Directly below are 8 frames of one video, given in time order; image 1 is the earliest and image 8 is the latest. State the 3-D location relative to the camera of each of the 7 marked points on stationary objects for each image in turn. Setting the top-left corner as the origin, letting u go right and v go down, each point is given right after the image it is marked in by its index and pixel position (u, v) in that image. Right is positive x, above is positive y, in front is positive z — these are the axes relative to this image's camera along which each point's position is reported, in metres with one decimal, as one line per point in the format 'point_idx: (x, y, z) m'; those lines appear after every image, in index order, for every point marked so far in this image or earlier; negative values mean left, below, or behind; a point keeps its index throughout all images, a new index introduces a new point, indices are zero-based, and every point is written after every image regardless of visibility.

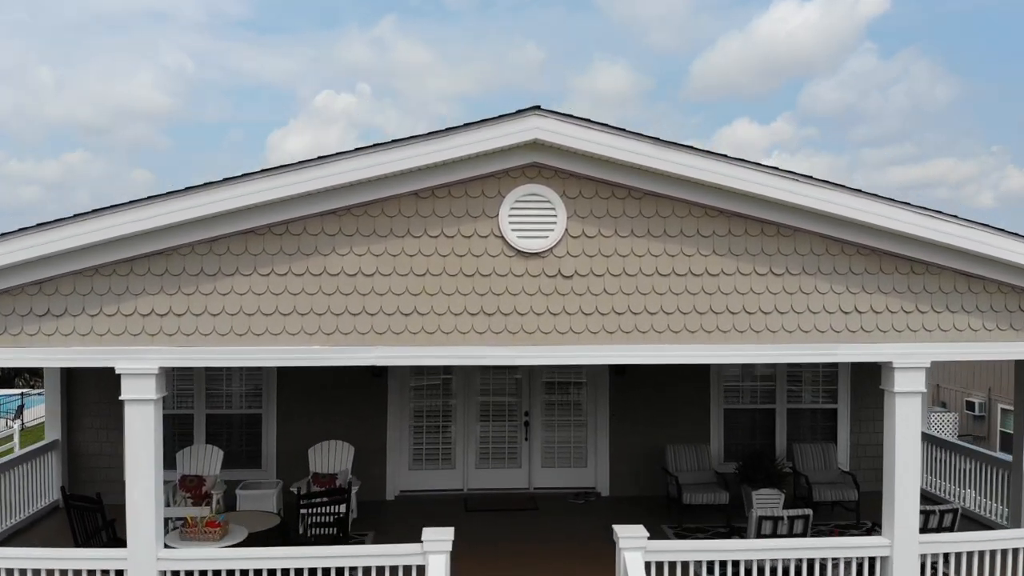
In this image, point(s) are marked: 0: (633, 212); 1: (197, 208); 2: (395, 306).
0: (+1.1, +0.6, +5.6) m
1: (-2.5, +0.6, +5.2) m
2: (-1.0, -0.2, +5.5) m
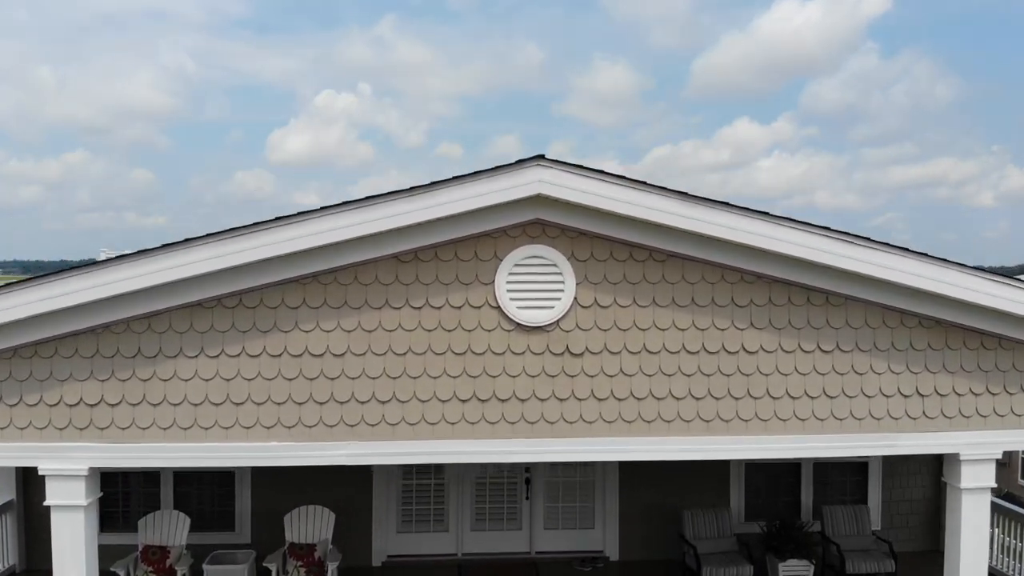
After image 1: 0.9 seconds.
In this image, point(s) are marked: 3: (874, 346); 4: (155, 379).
0: (+1.0, +0.1, +4.7) m
1: (-2.5, +0.1, +4.3) m
2: (-1.0, -0.7, +4.6) m
3: (+2.7, -0.4, +4.8) m
4: (-2.5, -0.6, +4.6) m
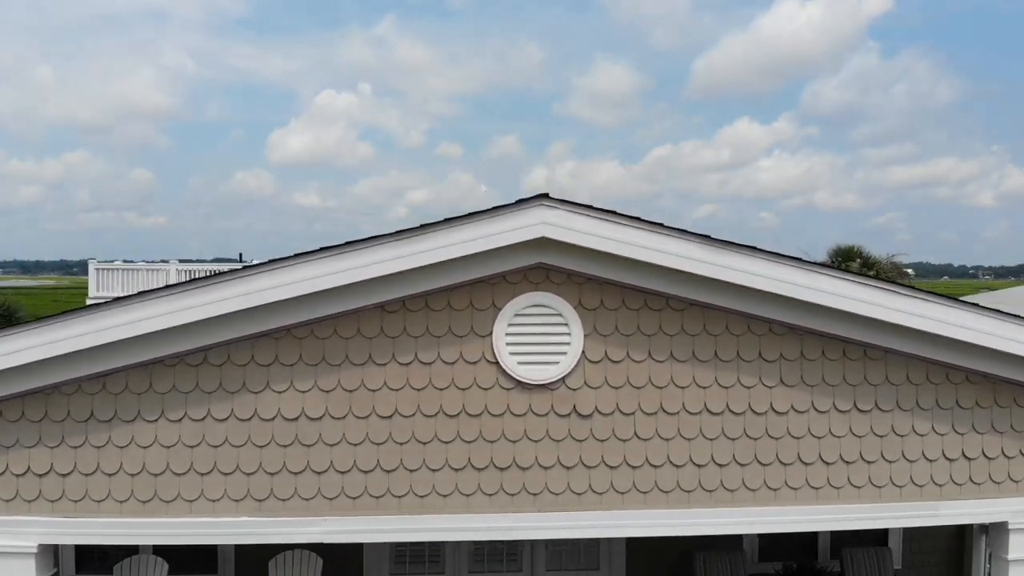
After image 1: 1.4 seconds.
0: (+1.0, -0.3, +4.2) m
1: (-2.5, -0.3, +3.9) m
2: (-1.0, -1.1, +4.1) m
3: (+2.7, -0.8, +4.3) m
4: (-2.5, -1.0, +4.1) m
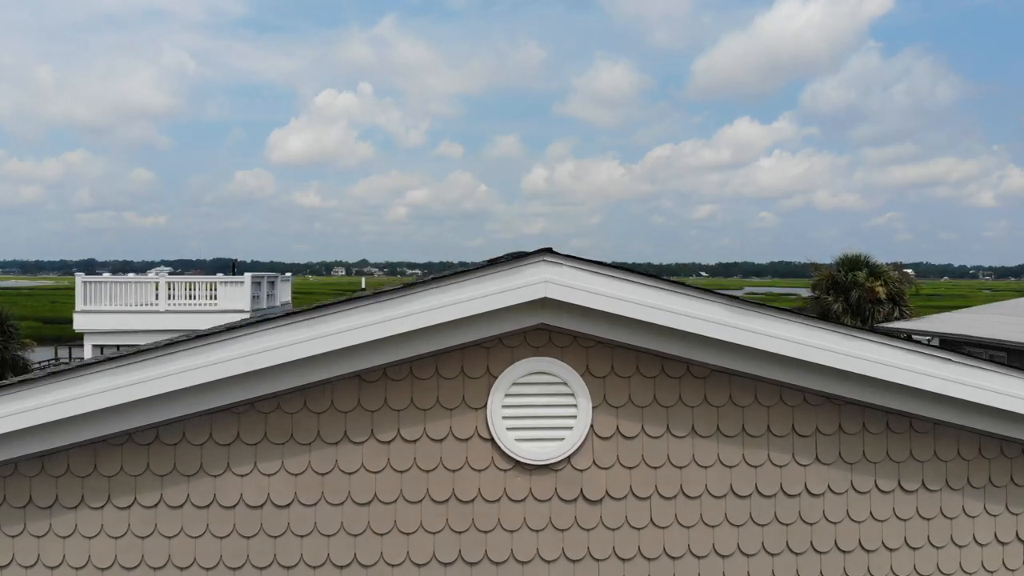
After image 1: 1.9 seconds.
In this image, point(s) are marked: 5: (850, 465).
0: (+1.0, -0.6, +3.7) m
1: (-2.5, -0.7, +3.3) m
2: (-1.0, -1.4, +3.6) m
3: (+2.6, -1.1, +3.8) m
4: (-2.5, -1.3, +3.5) m
5: (+1.9, -1.0, +3.7) m
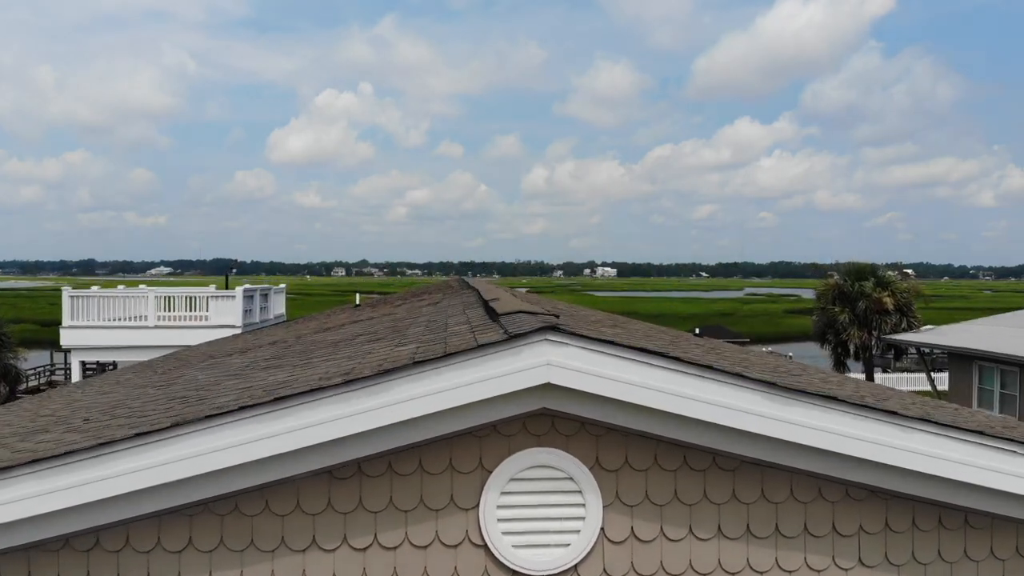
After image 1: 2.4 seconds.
0: (+1.0, -1.0, +3.2) m
1: (-2.5, -1.0, +2.8) m
2: (-1.0, -1.8, +3.0) m
3: (+2.6, -1.5, +3.3) m
4: (-2.5, -1.7, +3.0) m
5: (+1.9, -1.4, +3.2) m
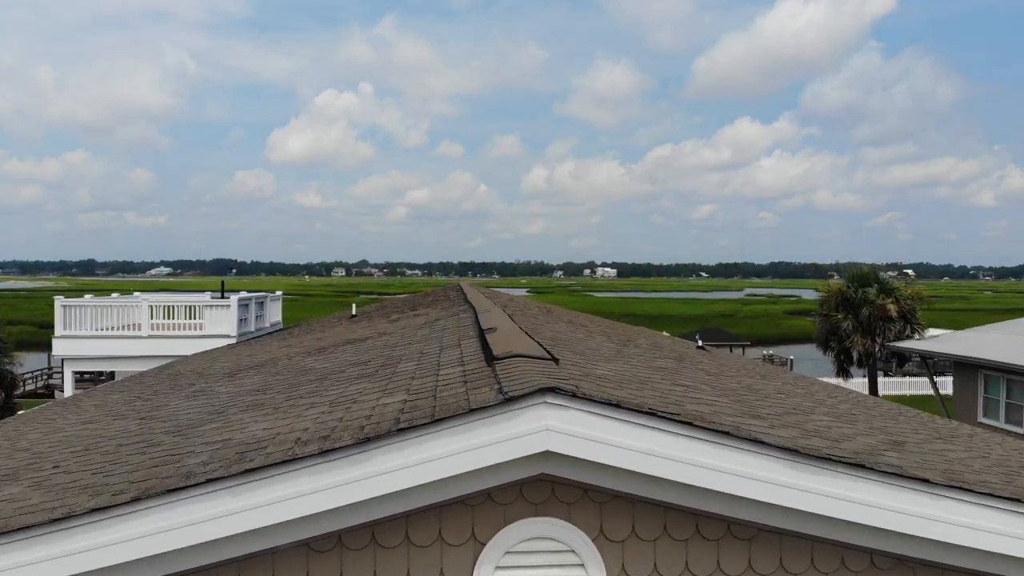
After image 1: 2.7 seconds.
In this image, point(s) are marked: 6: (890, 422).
0: (+1.0, -1.3, +2.9) m
1: (-2.6, -1.3, +2.5) m
2: (-1.0, -2.1, +2.8) m
3: (+2.6, -1.8, +3.0) m
4: (-2.5, -2.0, +2.7) m
5: (+1.9, -1.6, +2.9) m
6: (+3.5, -1.3, +6.1) m
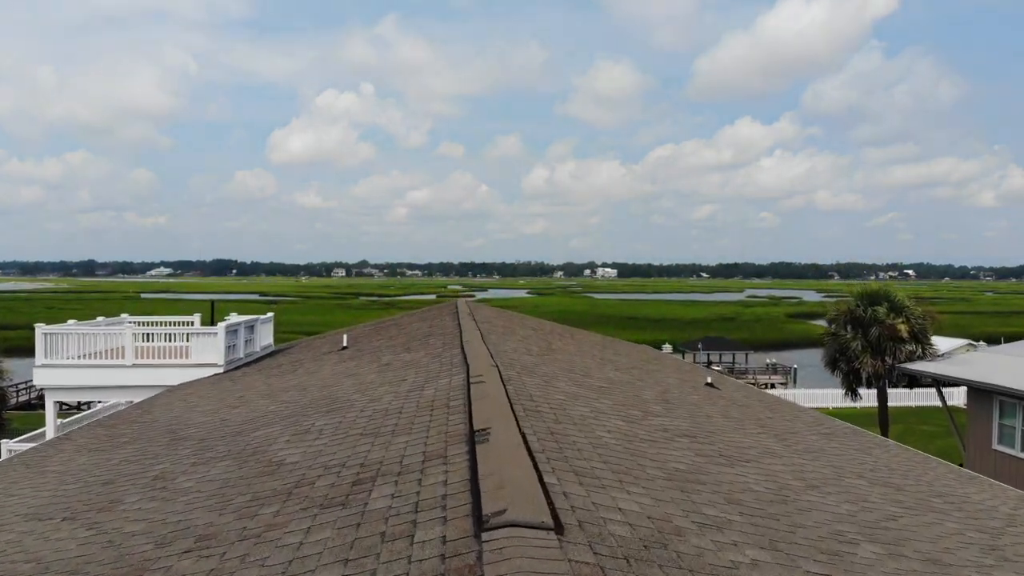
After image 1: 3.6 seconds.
0: (+1.0, -2.0, +2.2) m
1: (-2.6, -2.0, +1.8) m
2: (-1.1, -2.7, +2.1) m
3: (+2.6, -2.5, +2.3) m
4: (-2.5, -2.7, +2.0) m
5: (+1.8, -2.3, +2.2) m
6: (+3.5, -2.0, +5.4) m
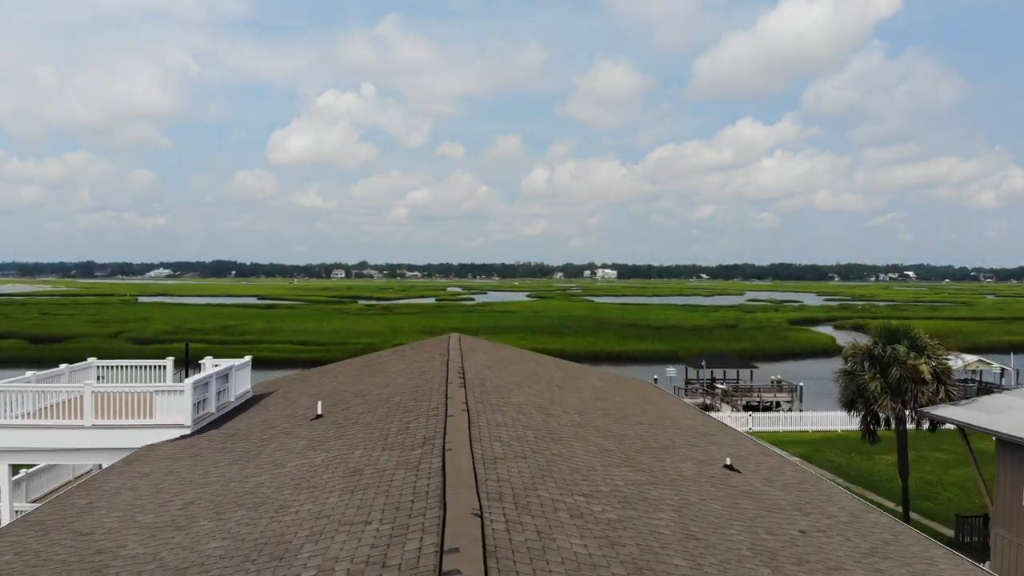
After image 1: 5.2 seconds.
0: (+0.8, -3.2, +0.7) m
1: (-2.7, -3.2, +0.3) m
2: (-1.2, -4.0, +0.6) m
3: (+2.5, -3.7, +0.8) m
4: (-2.7, -3.9, +0.5) m
5: (+1.7, -3.6, +0.7) m
6: (+3.3, -3.2, +3.9) m
